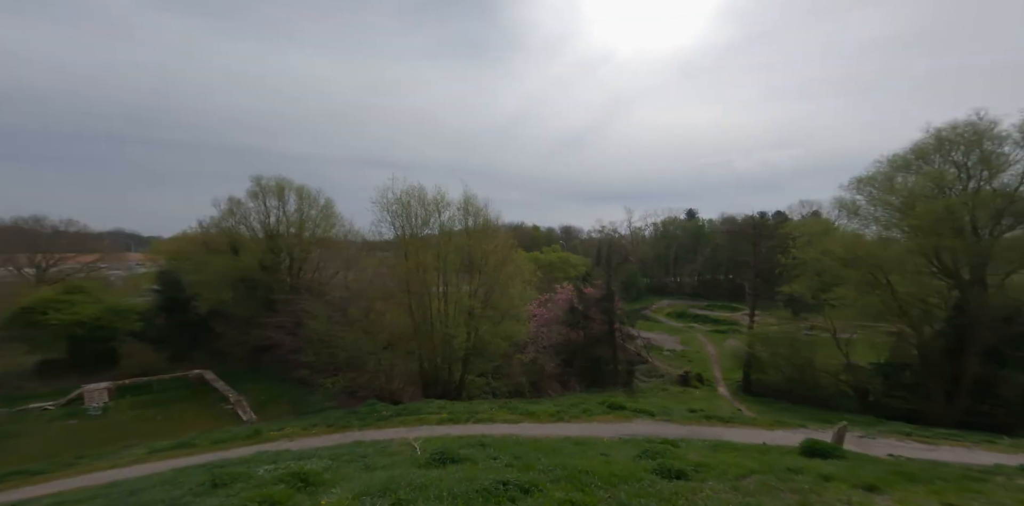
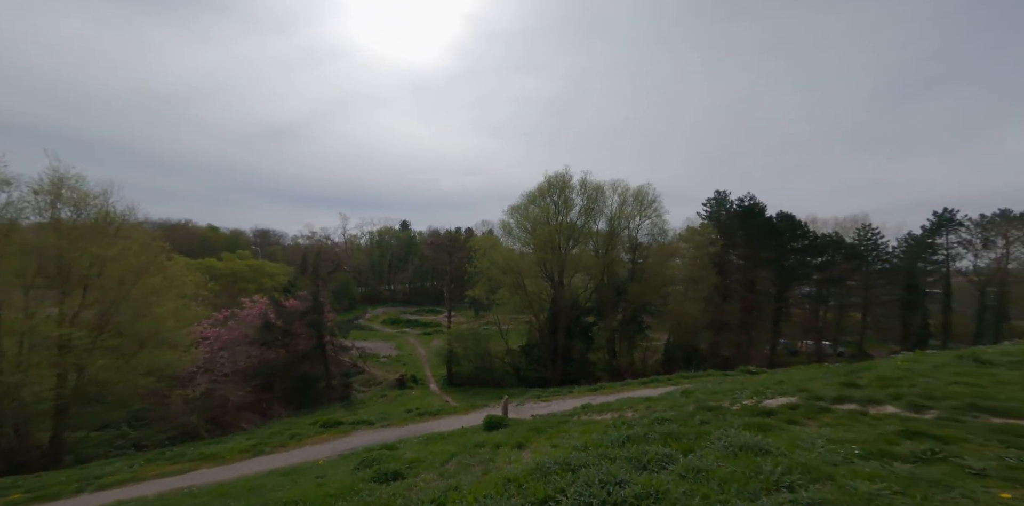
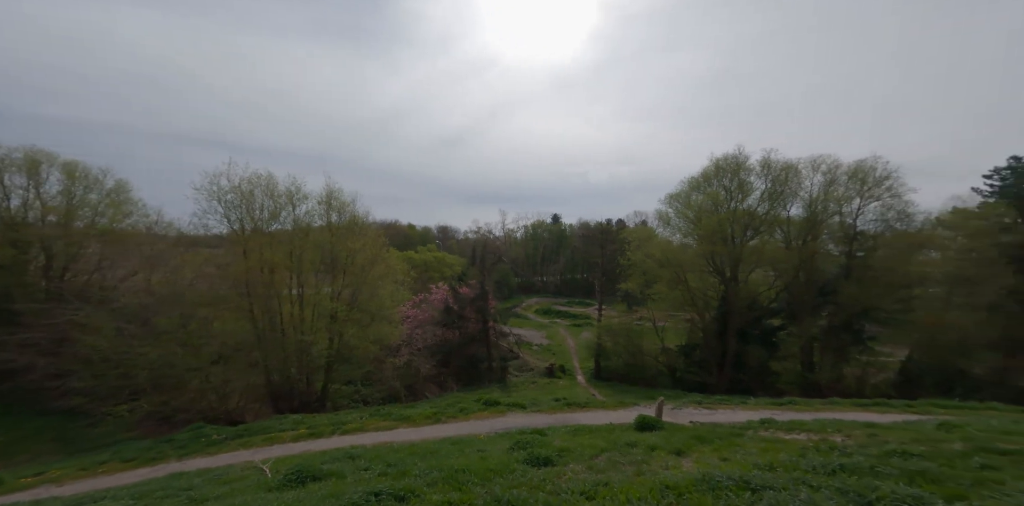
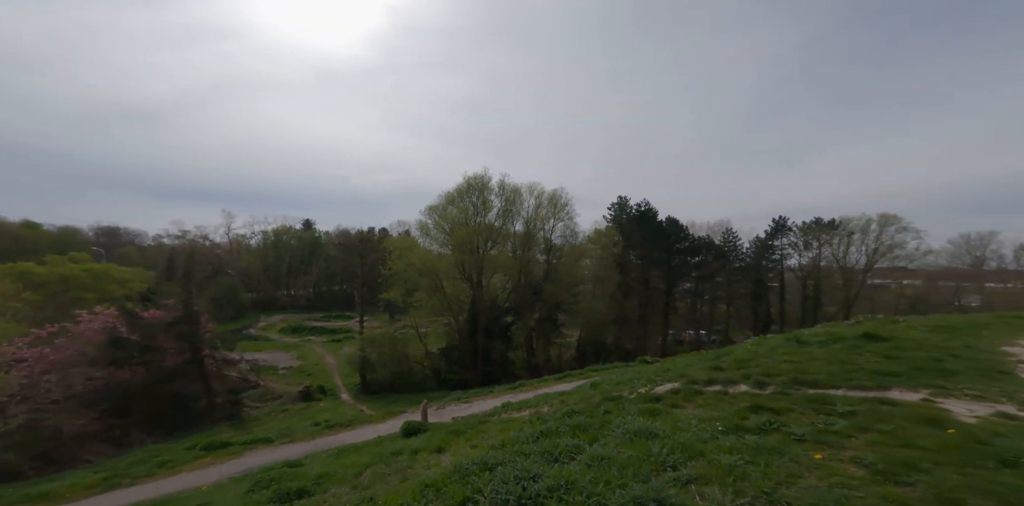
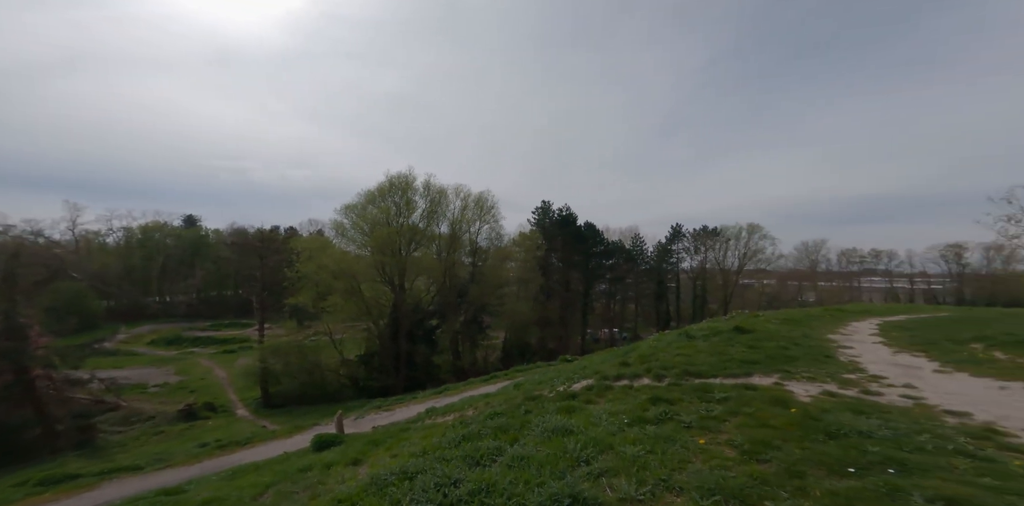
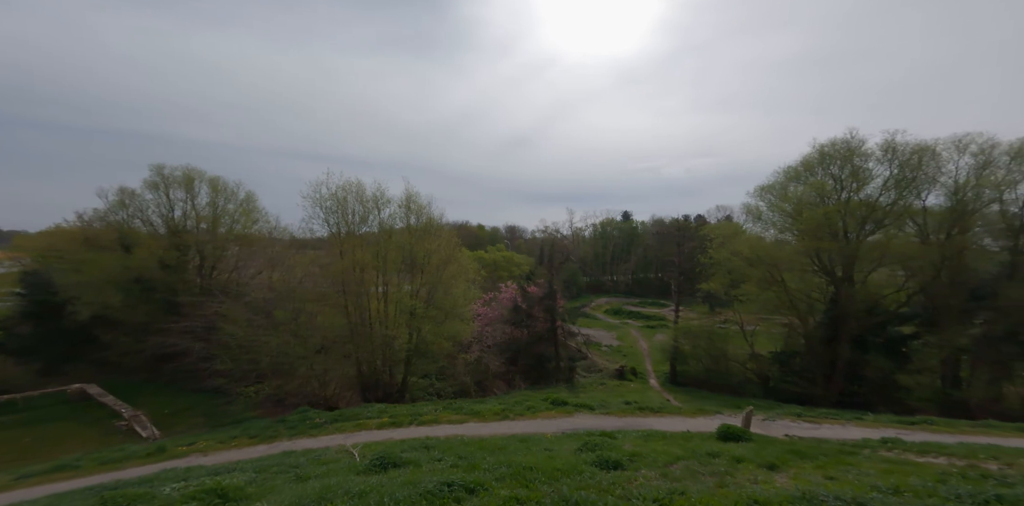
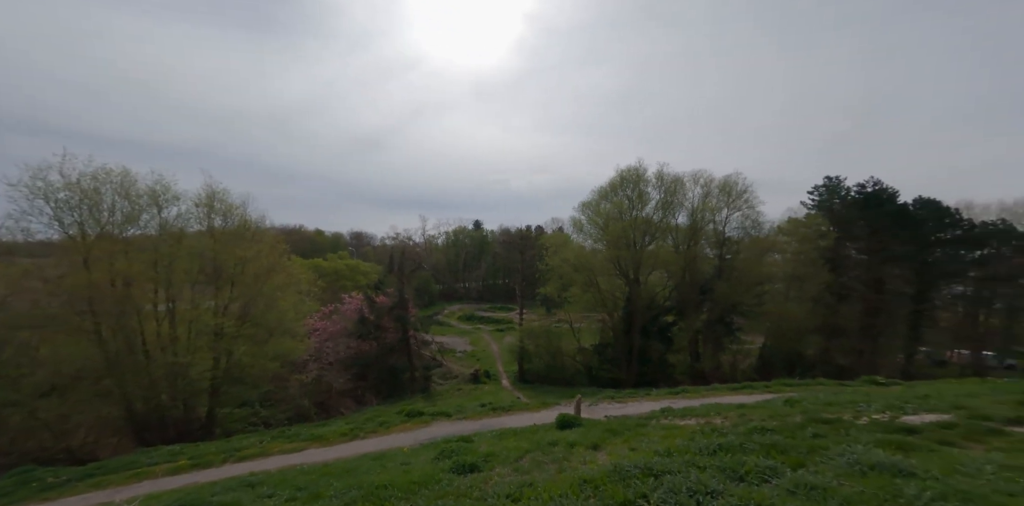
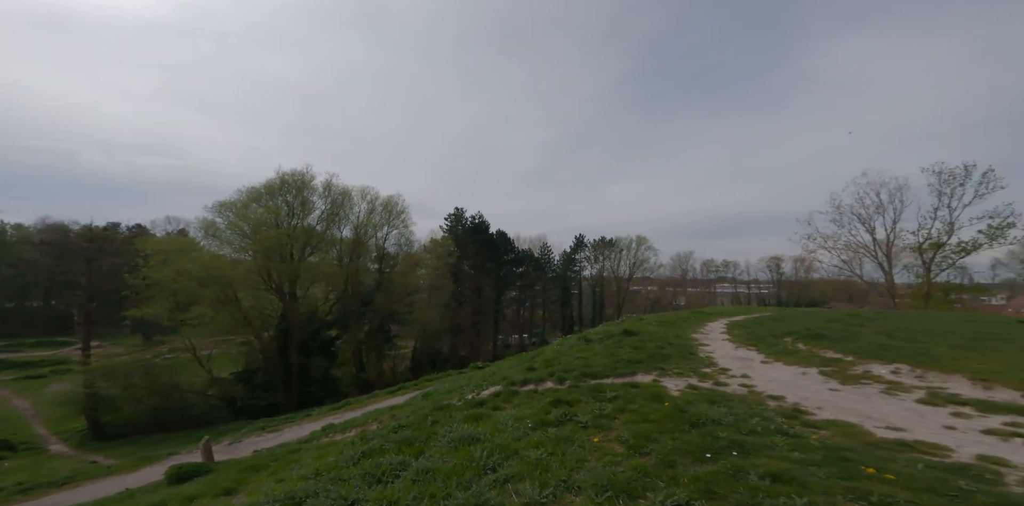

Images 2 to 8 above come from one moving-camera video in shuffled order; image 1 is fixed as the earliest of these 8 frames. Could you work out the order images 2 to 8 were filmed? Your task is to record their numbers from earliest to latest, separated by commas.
6, 3, 7, 2, 4, 5, 8
